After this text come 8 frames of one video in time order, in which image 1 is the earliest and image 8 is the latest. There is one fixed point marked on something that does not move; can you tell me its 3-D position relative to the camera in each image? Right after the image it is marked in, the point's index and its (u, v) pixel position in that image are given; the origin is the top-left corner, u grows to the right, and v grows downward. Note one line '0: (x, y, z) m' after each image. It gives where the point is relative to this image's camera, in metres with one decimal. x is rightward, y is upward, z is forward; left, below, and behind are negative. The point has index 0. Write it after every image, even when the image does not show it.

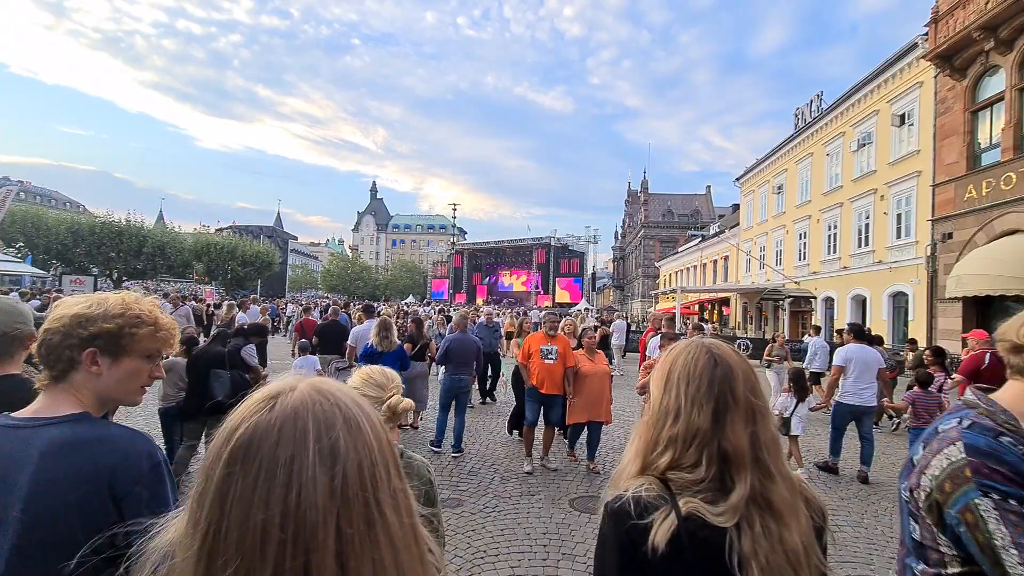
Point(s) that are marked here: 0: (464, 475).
0: (-0.6, -2.2, +5.8) m
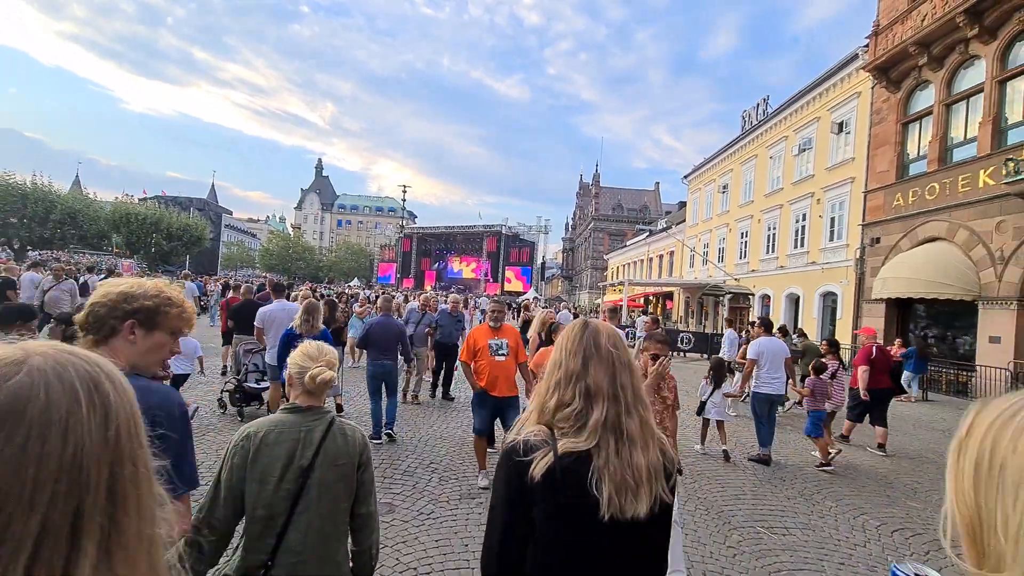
0: (-1.2, -2.0, +5.3) m
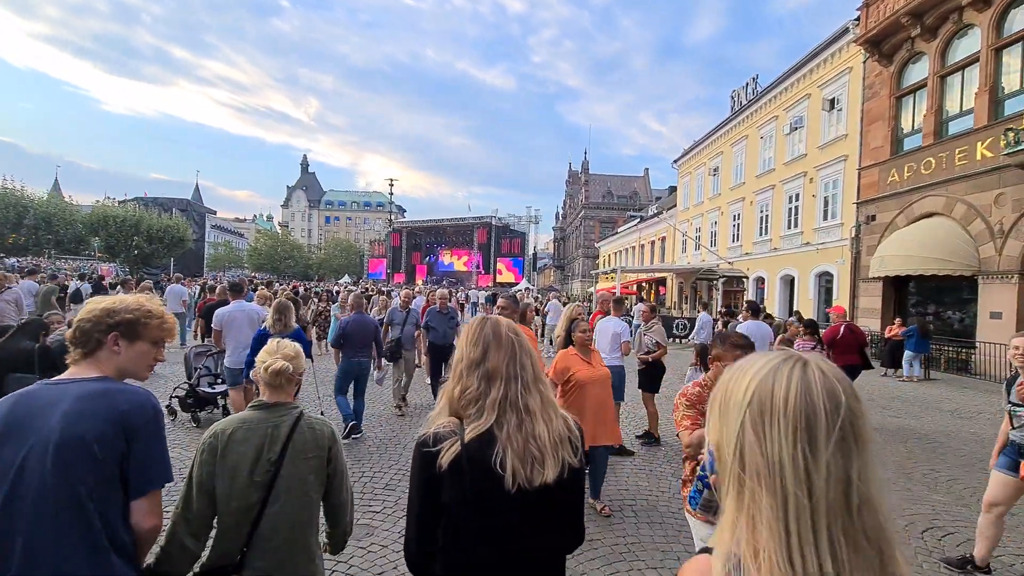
0: (-1.3, -2.0, +4.9) m
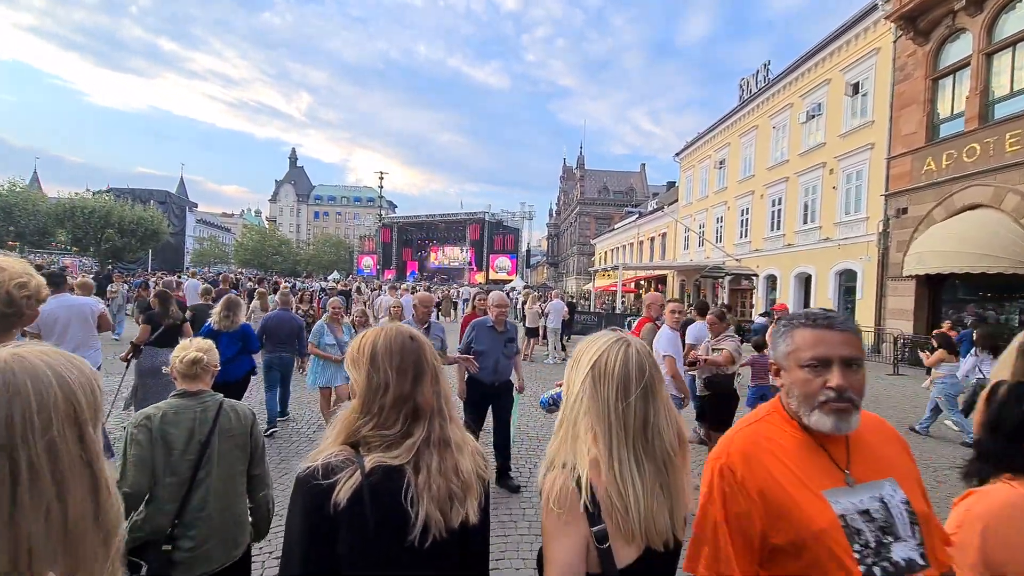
0: (-1.1, -2.0, +3.4) m
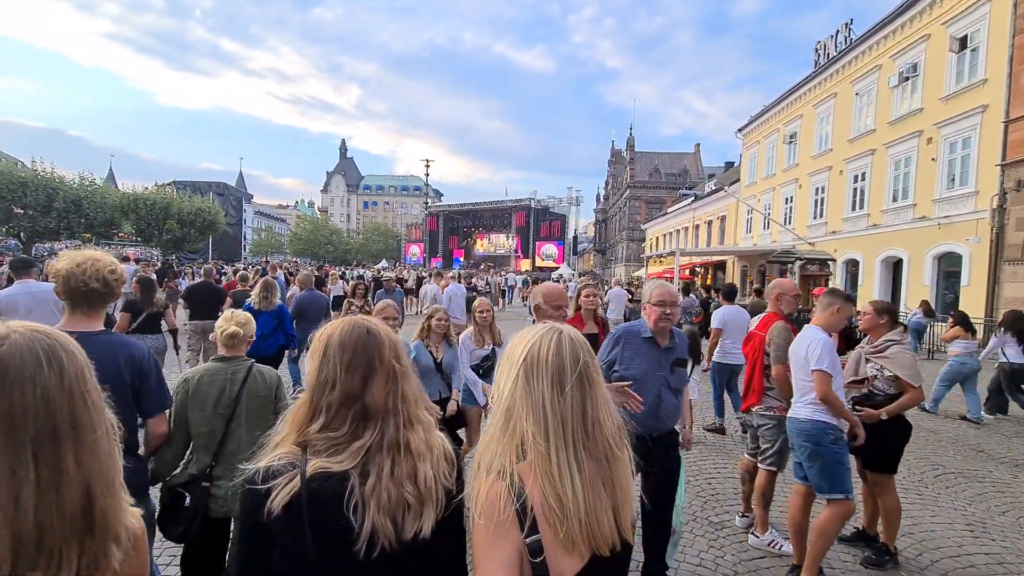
0: (-0.7, -1.9, +2.5) m
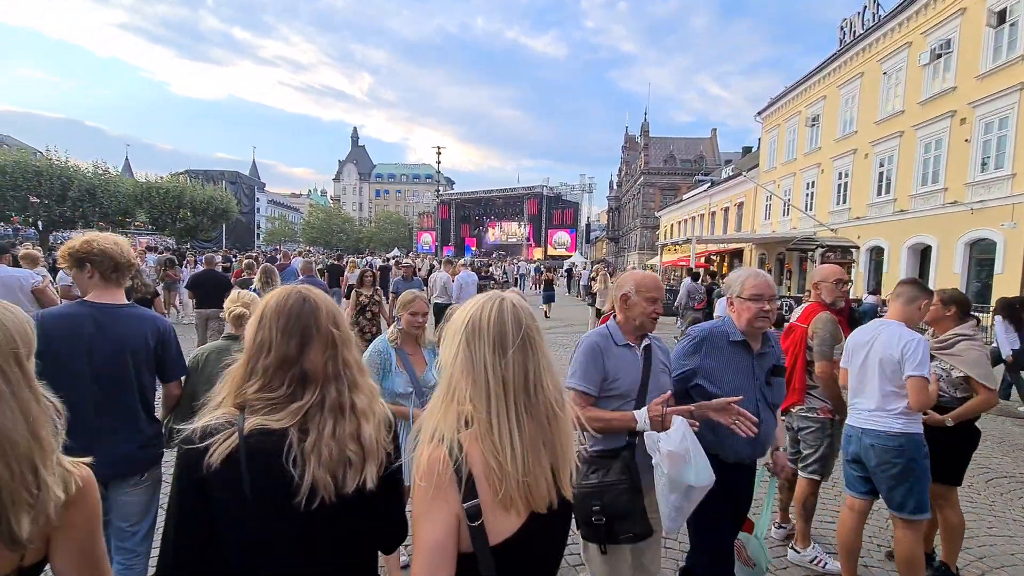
0: (-0.6, -1.9, +2.3) m
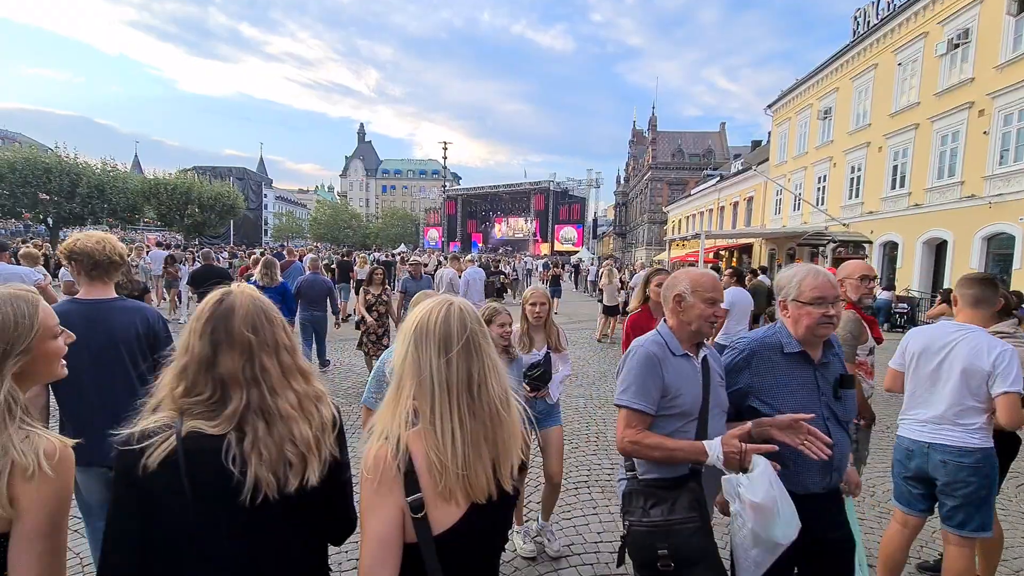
0: (-0.5, -1.8, +2.2) m
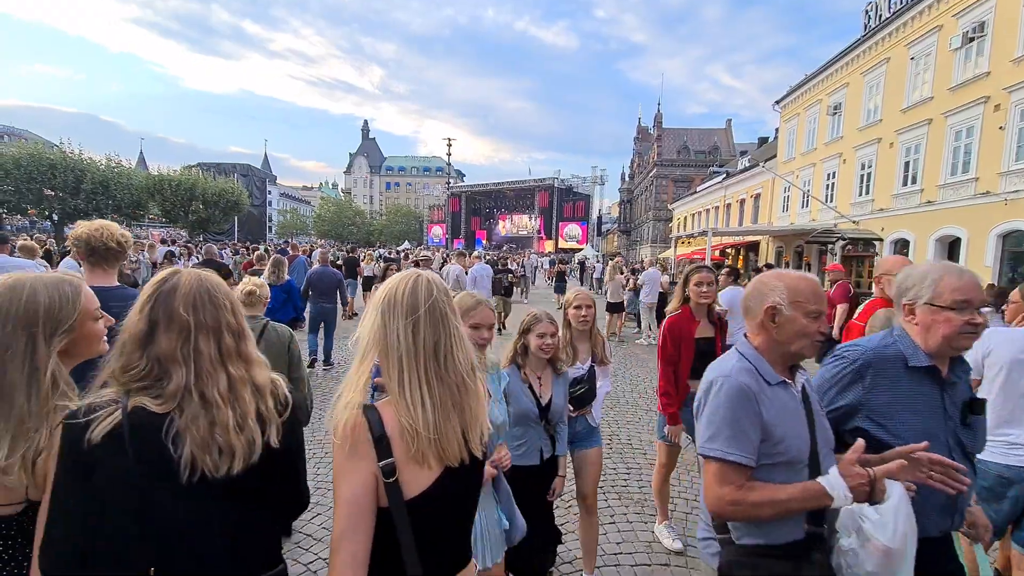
0: (-0.5, -1.8, +2.0) m
